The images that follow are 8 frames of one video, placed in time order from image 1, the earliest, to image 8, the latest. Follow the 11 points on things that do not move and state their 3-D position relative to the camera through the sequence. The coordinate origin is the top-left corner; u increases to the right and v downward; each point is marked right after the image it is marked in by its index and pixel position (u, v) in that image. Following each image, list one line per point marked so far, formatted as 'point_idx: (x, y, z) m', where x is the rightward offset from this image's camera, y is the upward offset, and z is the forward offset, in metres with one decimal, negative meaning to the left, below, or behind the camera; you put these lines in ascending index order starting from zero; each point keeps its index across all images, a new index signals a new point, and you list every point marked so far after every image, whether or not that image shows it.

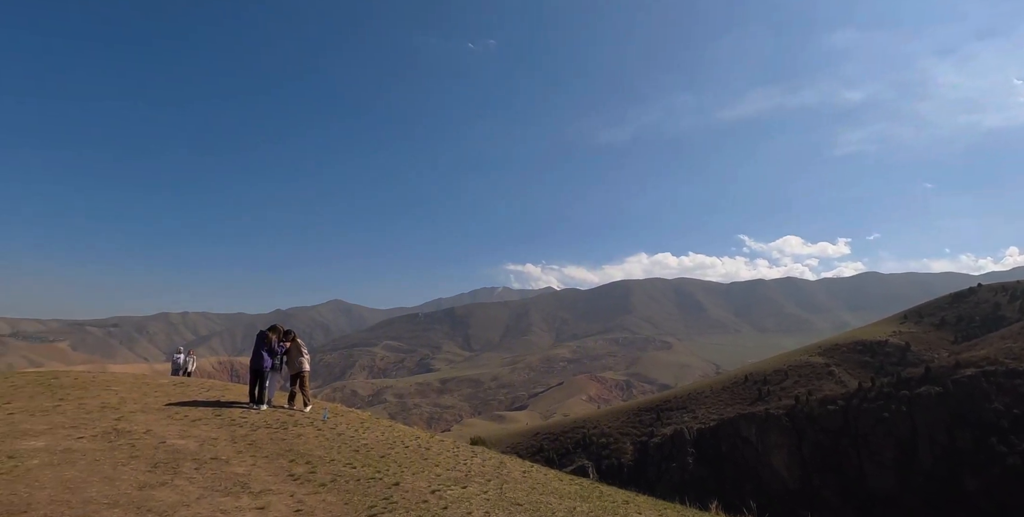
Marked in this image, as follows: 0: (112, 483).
0: (-6.6, -3.7, +9.0) m
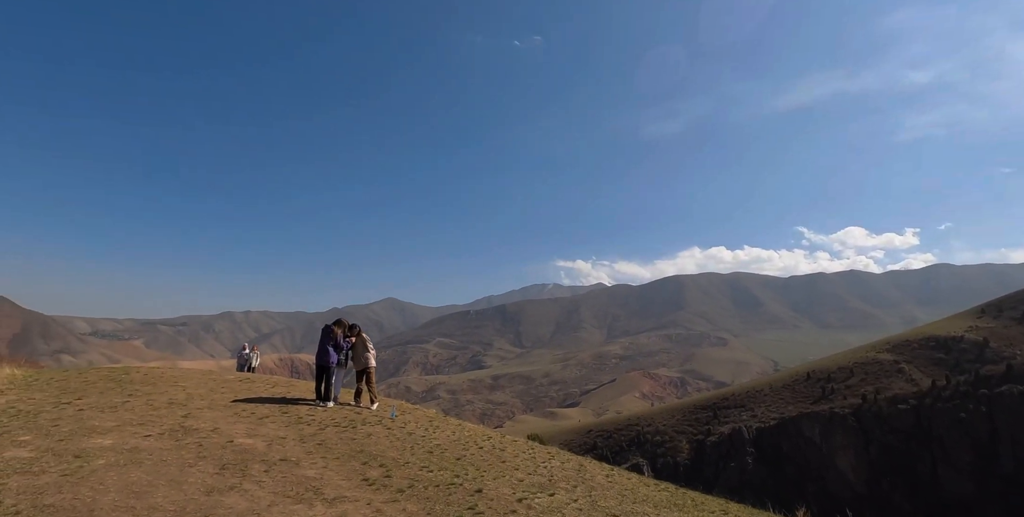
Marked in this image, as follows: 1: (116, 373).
0: (-5.1, -3.5, +8.2) m
1: (-13.7, -4.0, +18.7) m
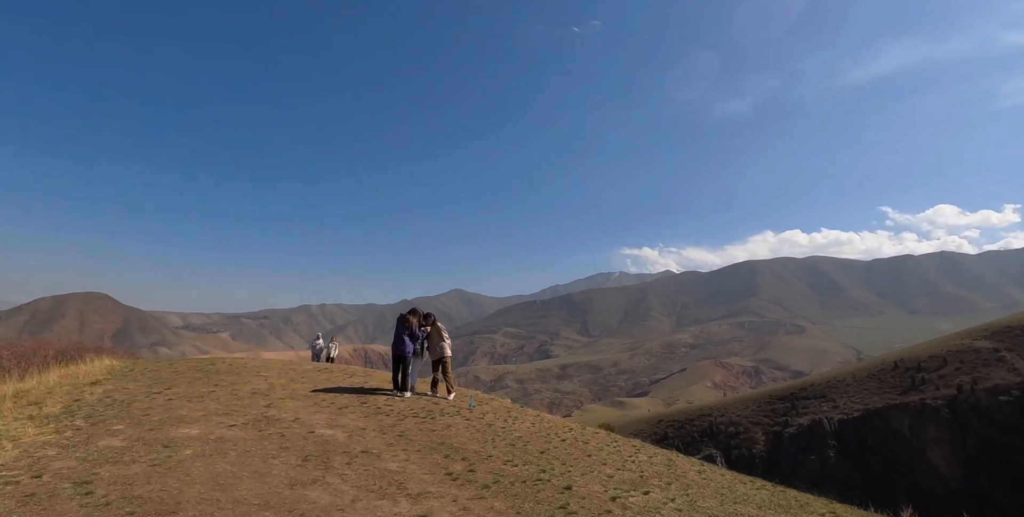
0: (-3.7, -3.3, +8.0) m
1: (-11.0, -3.8, +19.3) m
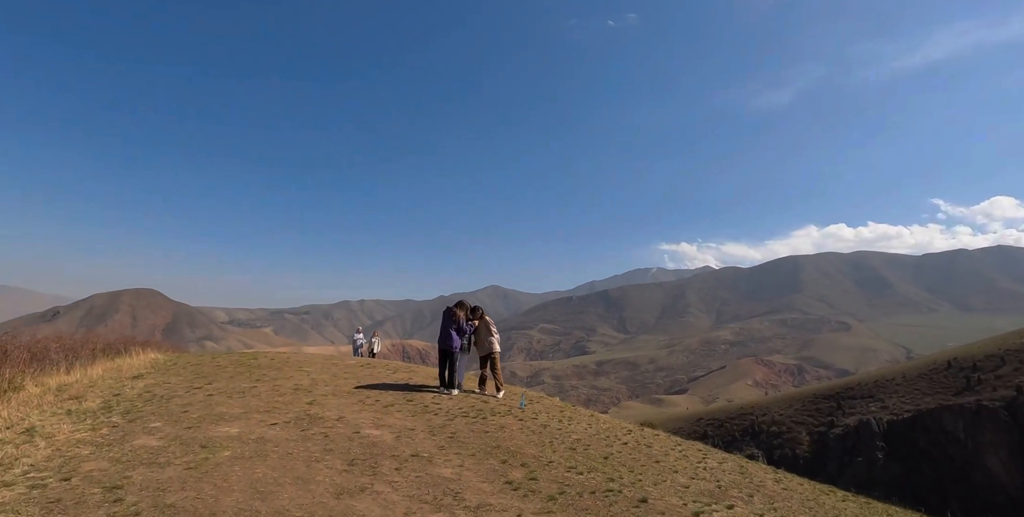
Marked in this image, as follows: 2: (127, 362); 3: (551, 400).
0: (-2.7, -3.0, +7.1) m
1: (-9.3, -3.5, +19.0) m
2: (-12.9, -3.5, +18.1) m
3: (+1.1, -4.2, +15.9) m
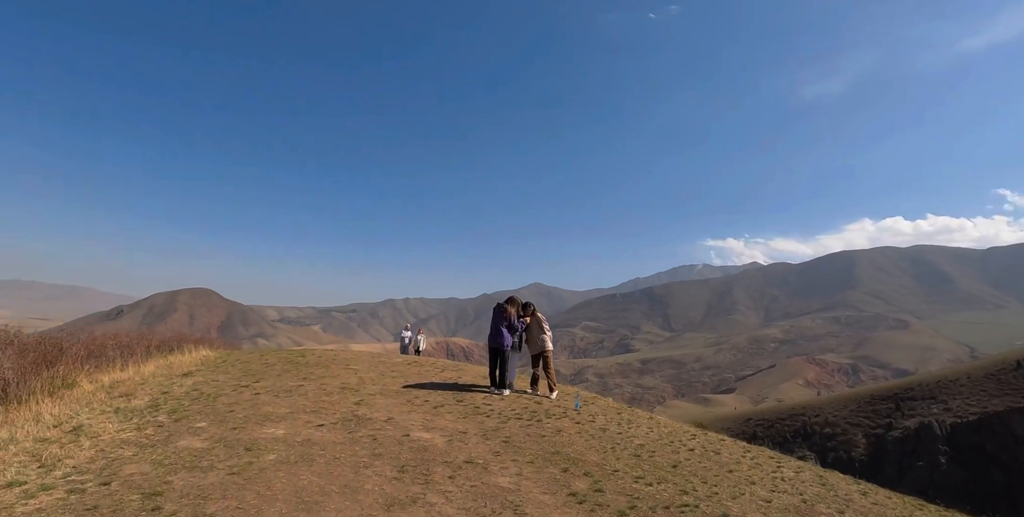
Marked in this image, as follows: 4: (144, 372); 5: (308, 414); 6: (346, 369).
0: (-1.9, -2.9, +6.5) m
1: (-7.6, -3.4, +18.8) m
2: (-11.2, -3.4, +18.2) m
3: (+2.6, -4.0, +15.0) m
4: (-10.2, -3.1, +15.0) m
5: (-3.7, -2.8, +9.9) m
6: (-4.6, -3.1, +14.9) m
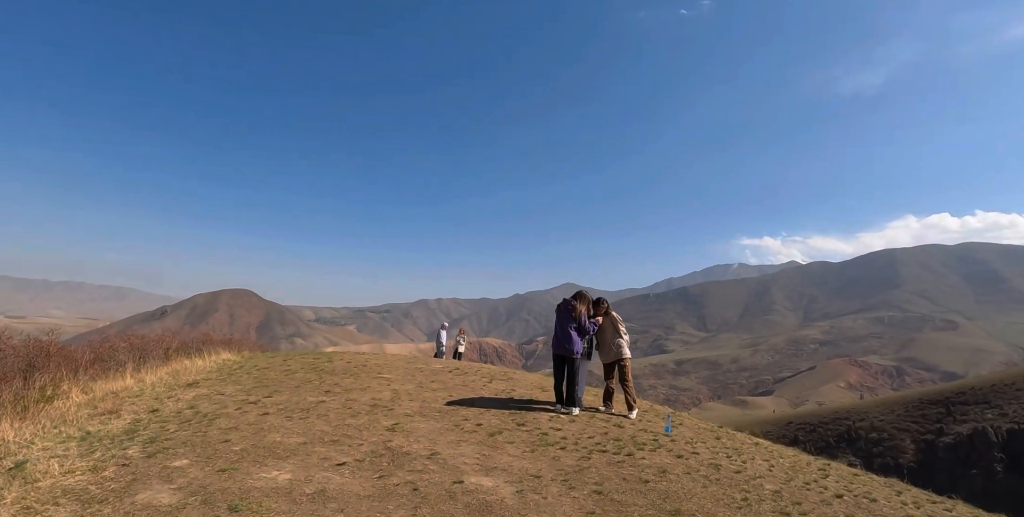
0: (-0.9, -2.6, +4.0) m
1: (-5.9, -3.1, +16.5) m
2: (-9.5, -3.2, +16.1) m
3: (+4.1, -3.6, +12.1) m
4: (-8.7, -2.9, +12.9) m
5: (-2.5, -2.5, +7.4) m
6: (-3.1, -2.8, +12.5) m
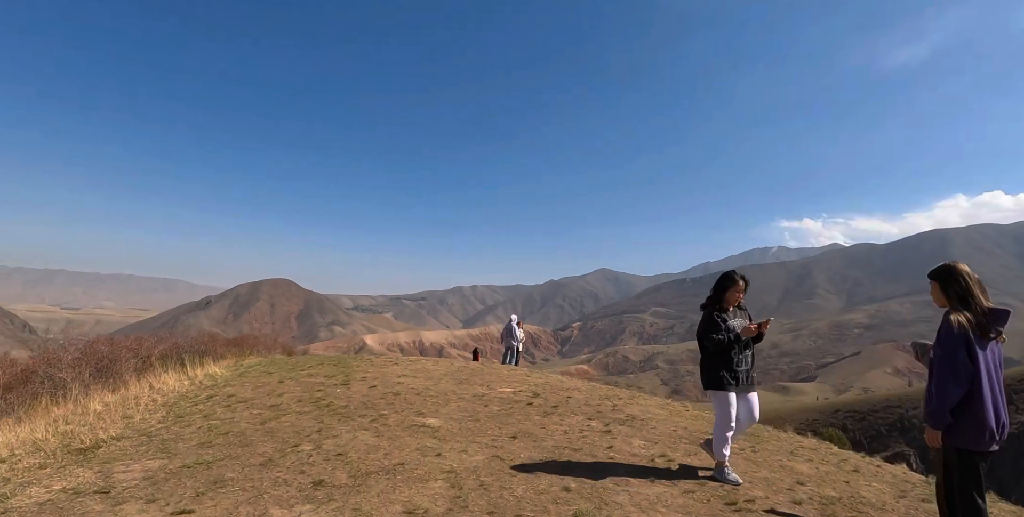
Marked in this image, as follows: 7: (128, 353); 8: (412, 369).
0: (+0.4, -2.3, -1.7) m
1: (-3.7, -2.5, +11.2) m
2: (-7.4, -2.7, +11.0) m
3: (+6.0, -3.0, +6.2) m
4: (-6.8, -2.5, +7.7) m
5: (-1.0, -2.1, +1.9) m
6: (-1.2, -2.3, +7.0) m
7: (-11.1, -2.8, +15.9) m
8: (-2.4, -2.8, +13.7) m
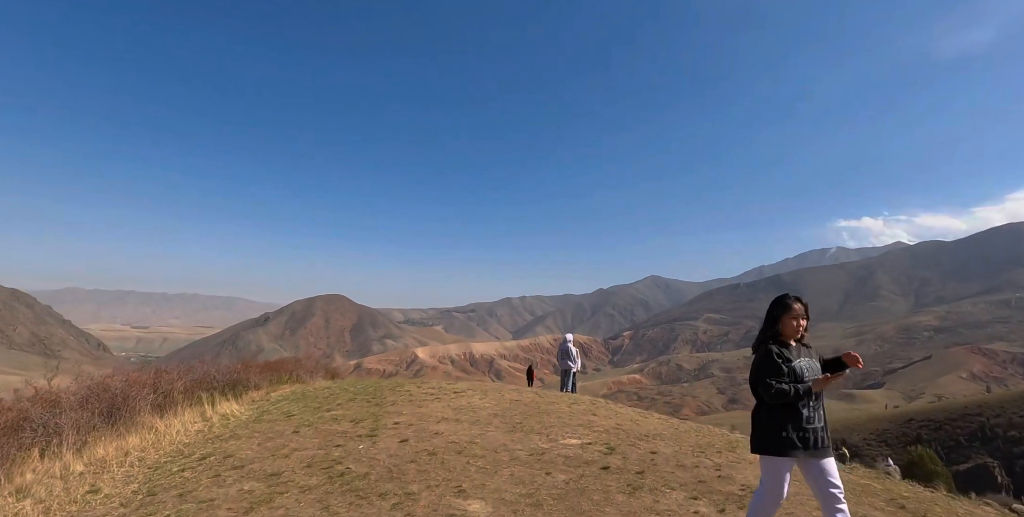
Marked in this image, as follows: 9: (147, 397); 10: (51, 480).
0: (+0.4, -2.3, -4.0) m
1: (-2.6, -2.9, +9.2) m
2: (-6.3, -3.1, +9.3) m
3: (+6.6, -3.0, +3.3) m
4: (-6.0, -2.9, +6.0) m
5: (-0.7, -2.3, -0.4) m
6: (-0.5, -2.5, +4.7) m
7: (-9.6, -3.5, +14.5) m
8: (-1.1, -3.2, +11.6) m
9: (-9.0, -3.4, +13.0) m
10: (-6.4, -3.1, +7.7) m
